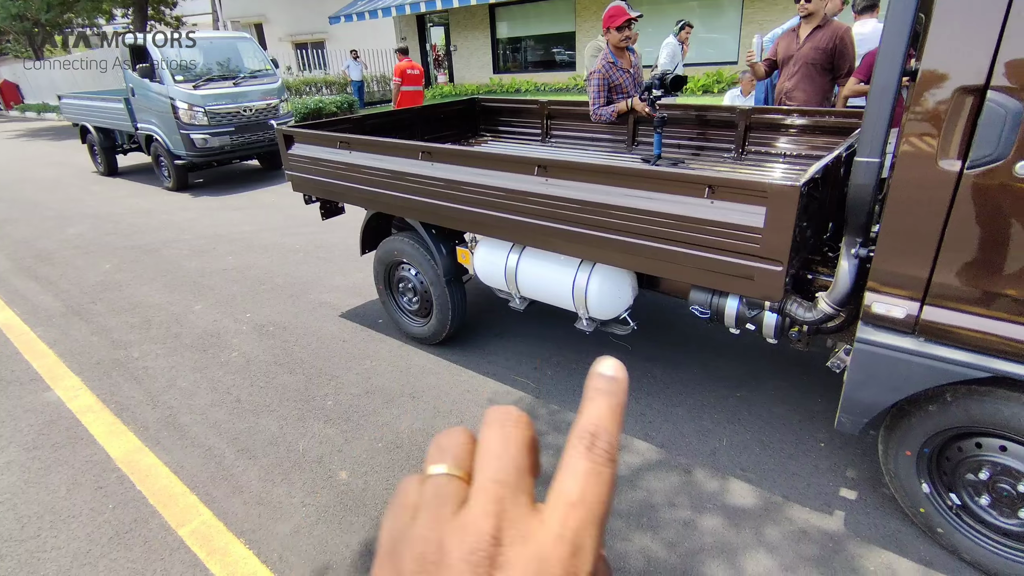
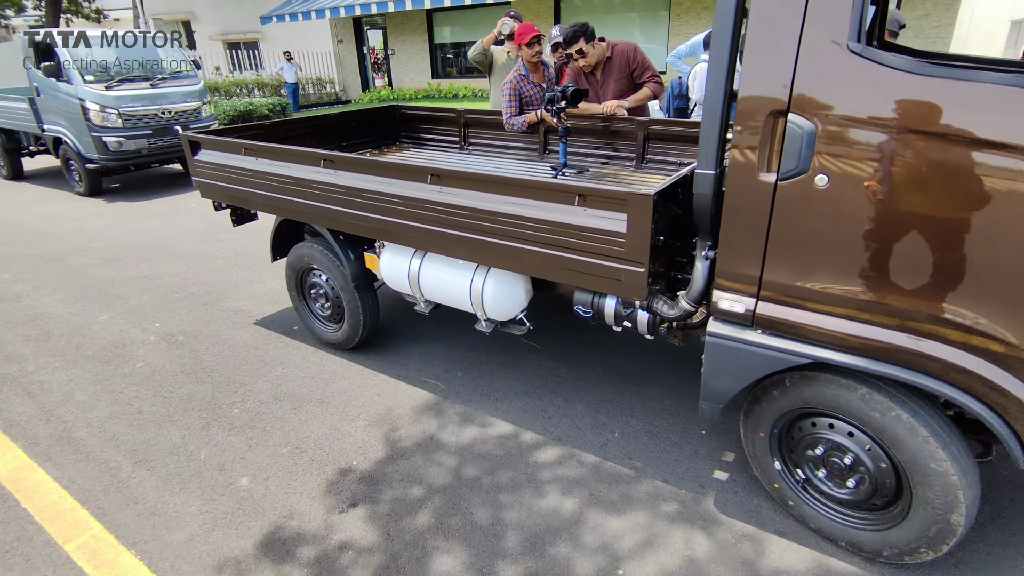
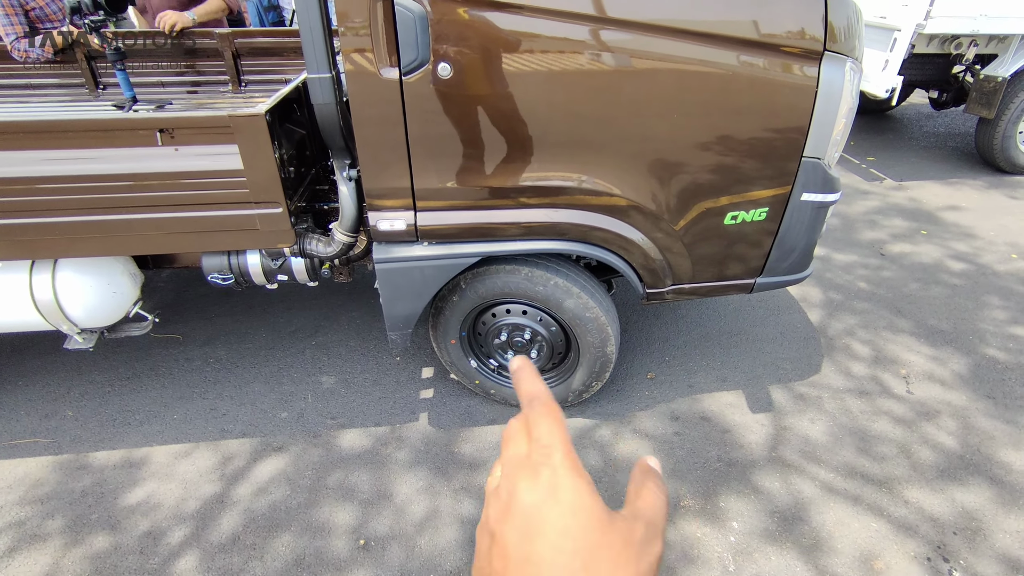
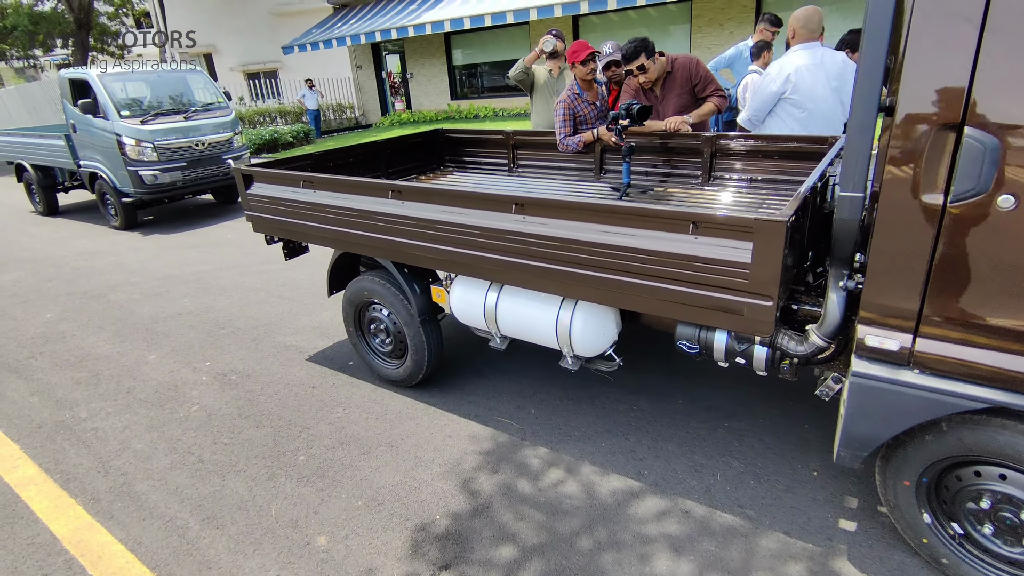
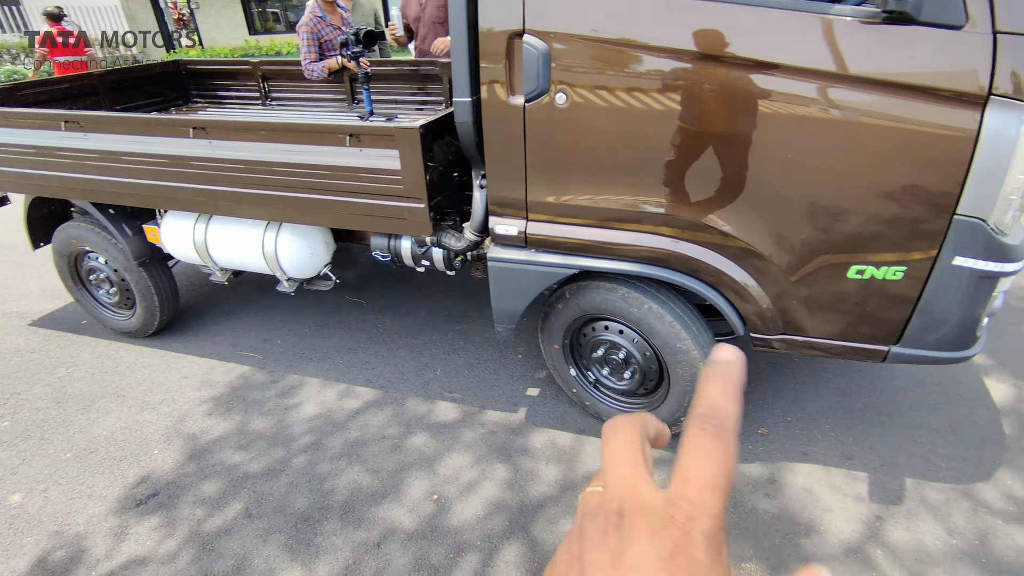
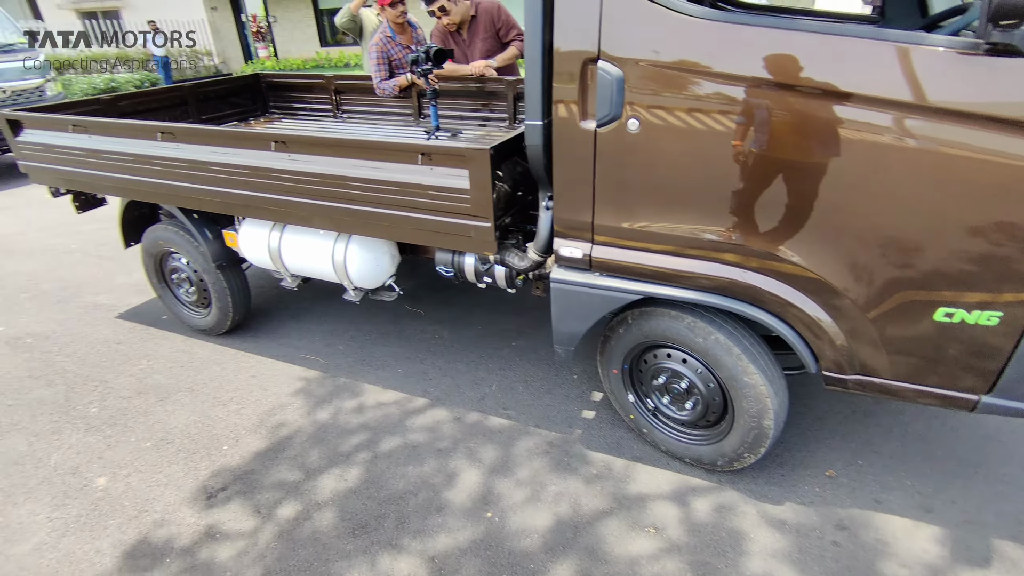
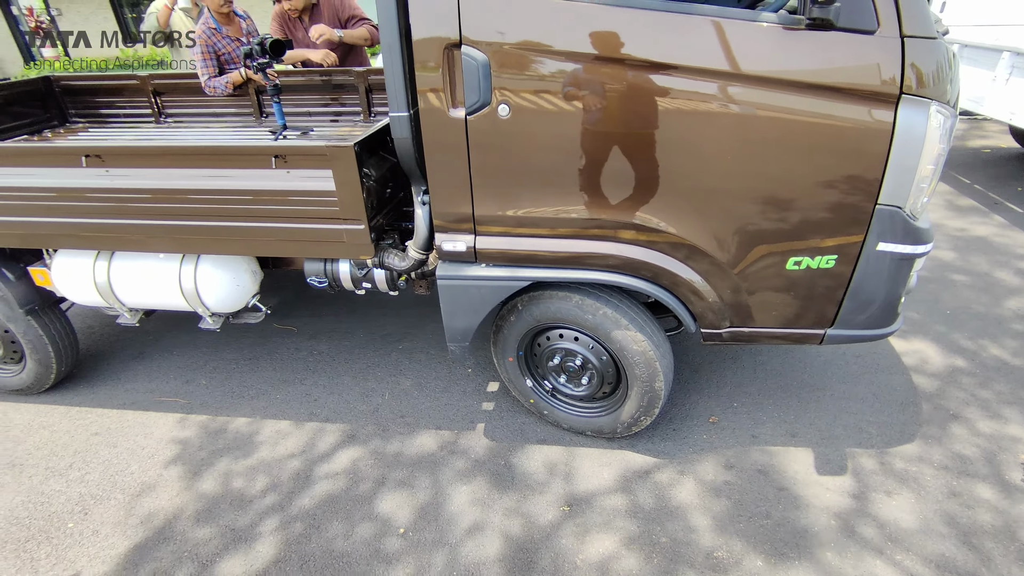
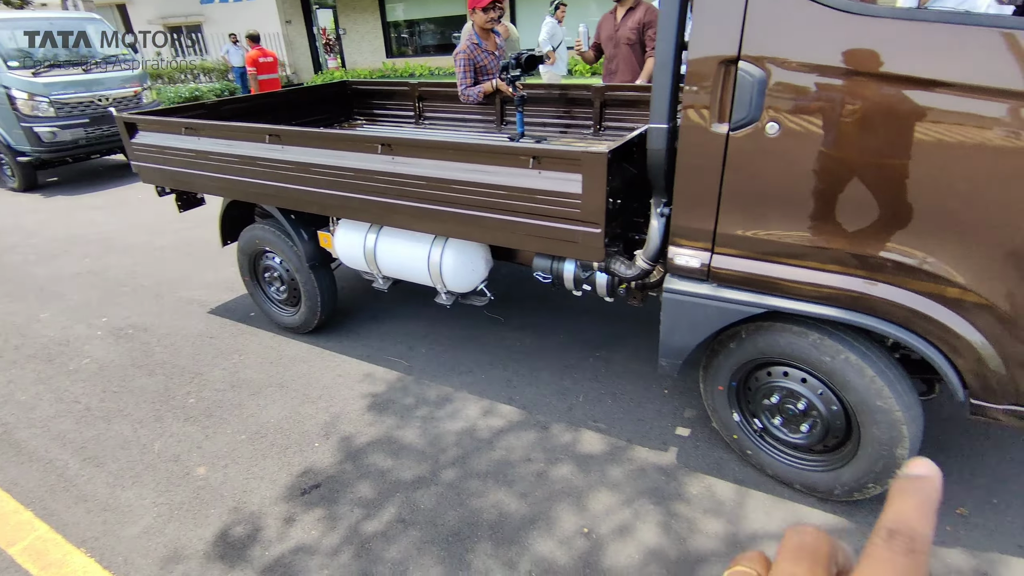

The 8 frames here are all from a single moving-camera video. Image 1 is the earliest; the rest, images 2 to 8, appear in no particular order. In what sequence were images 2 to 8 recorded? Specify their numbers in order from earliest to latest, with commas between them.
8, 5, 3, 7, 6, 2, 4
